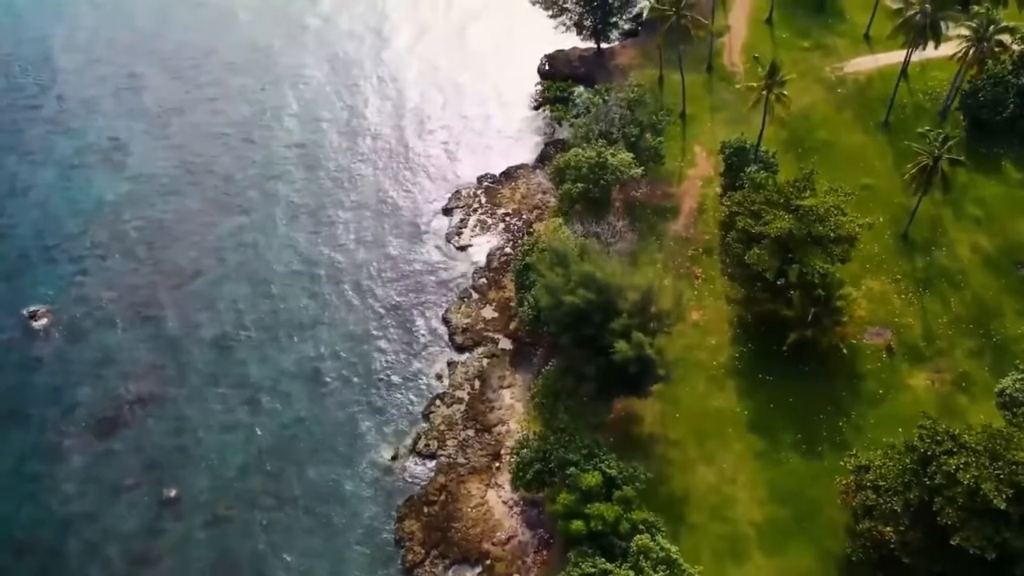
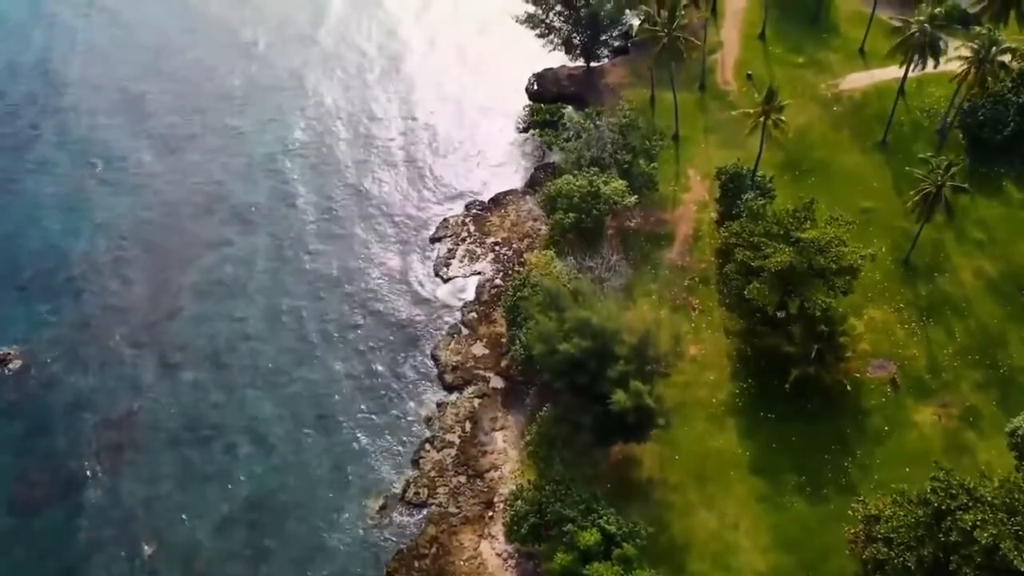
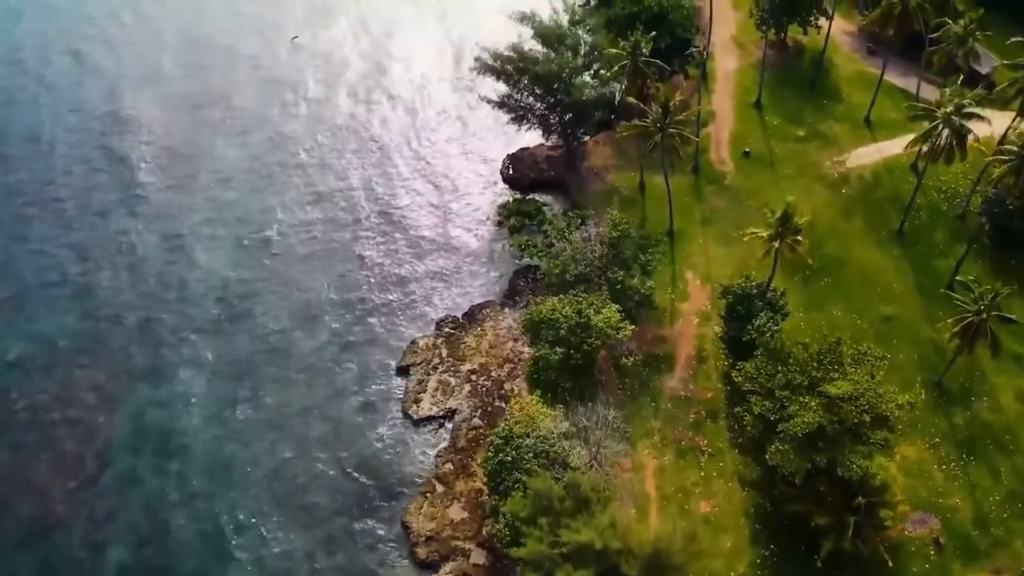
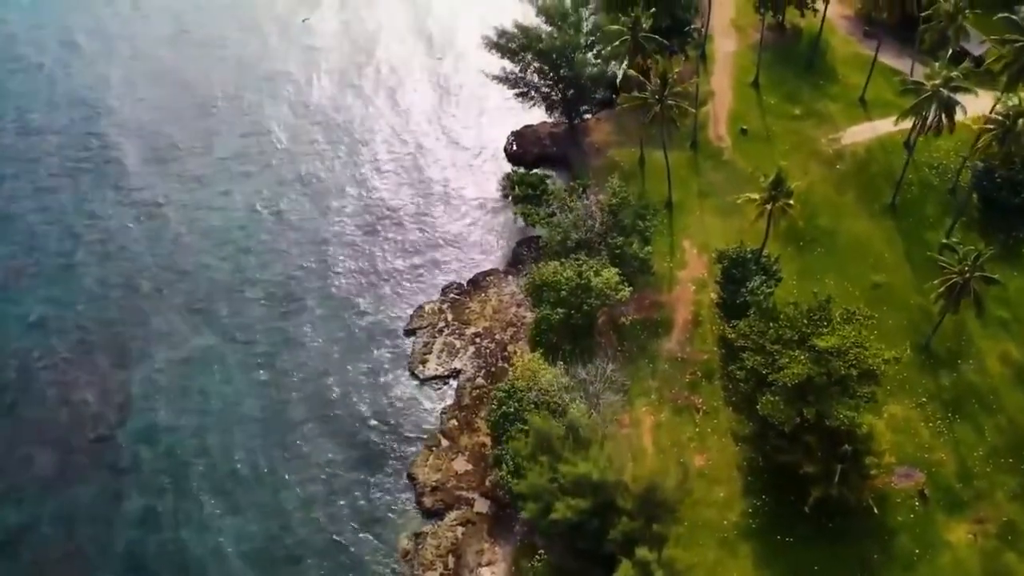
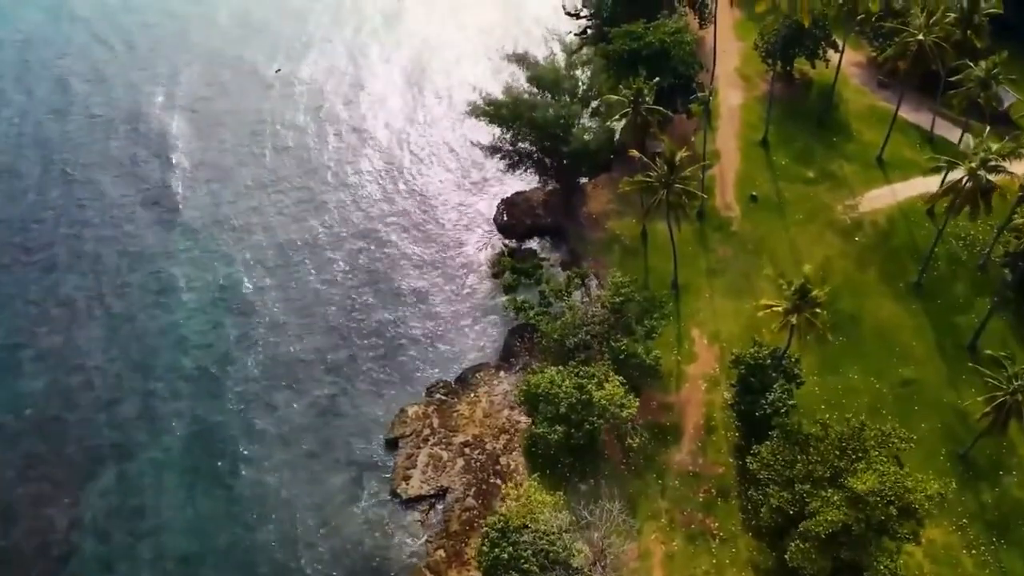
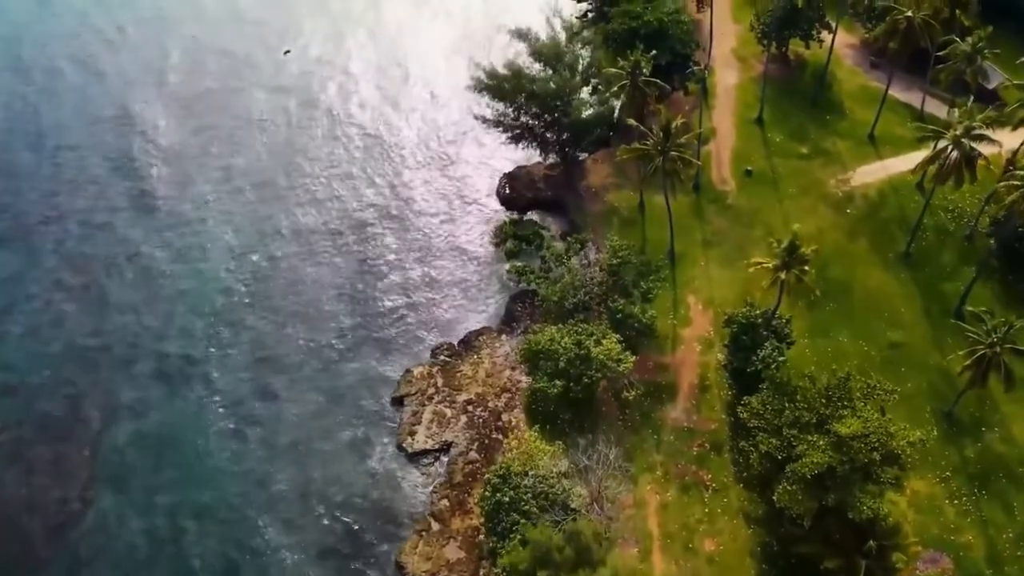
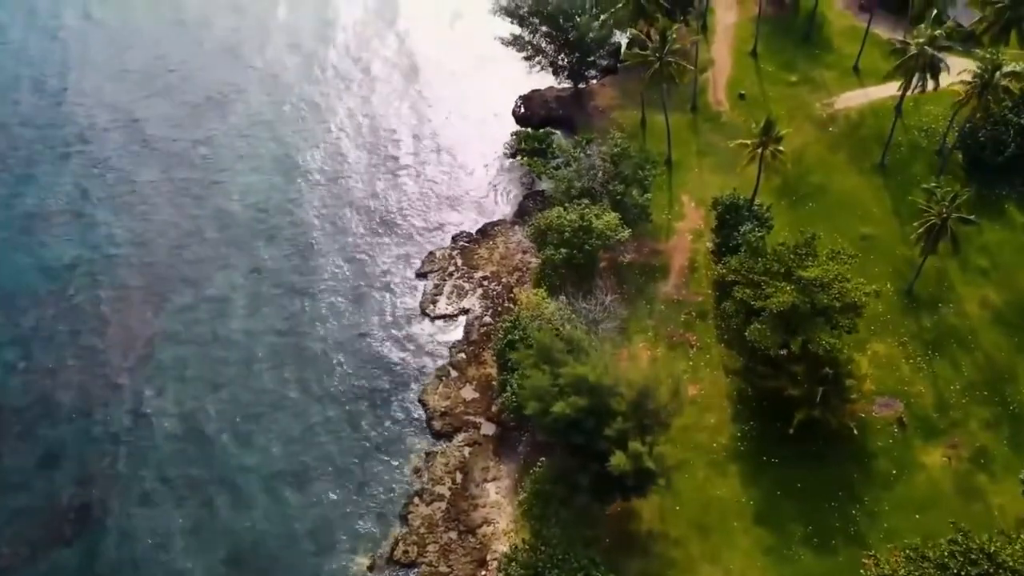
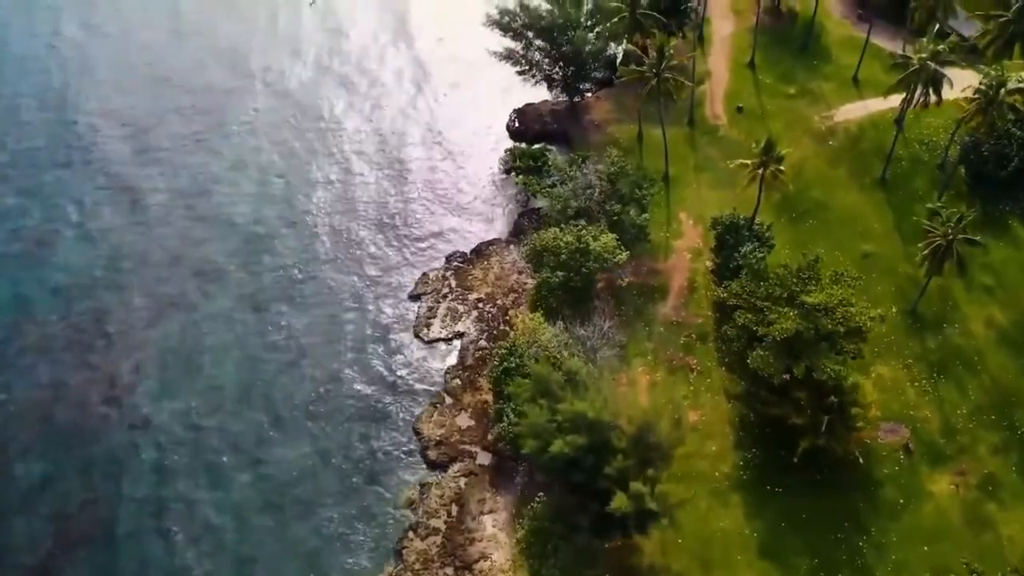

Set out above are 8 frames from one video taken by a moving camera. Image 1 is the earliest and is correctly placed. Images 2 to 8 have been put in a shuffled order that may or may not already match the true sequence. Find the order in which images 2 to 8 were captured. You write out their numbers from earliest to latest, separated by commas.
2, 7, 8, 4, 3, 6, 5
